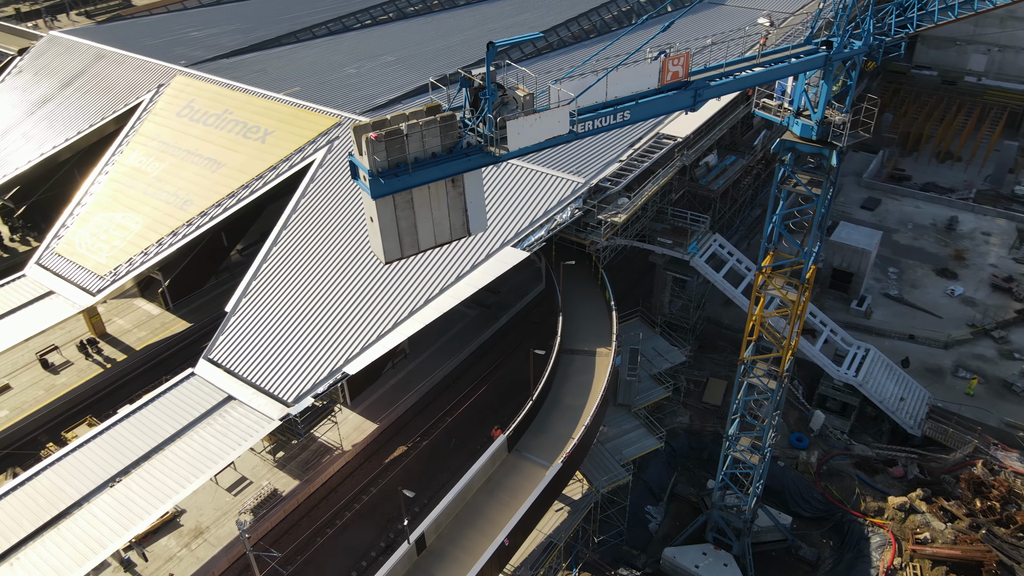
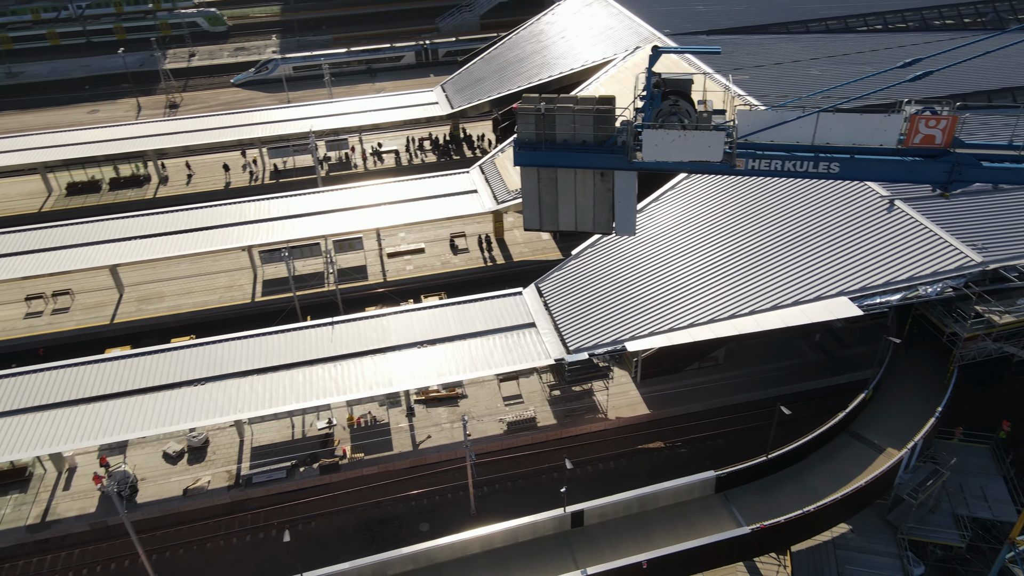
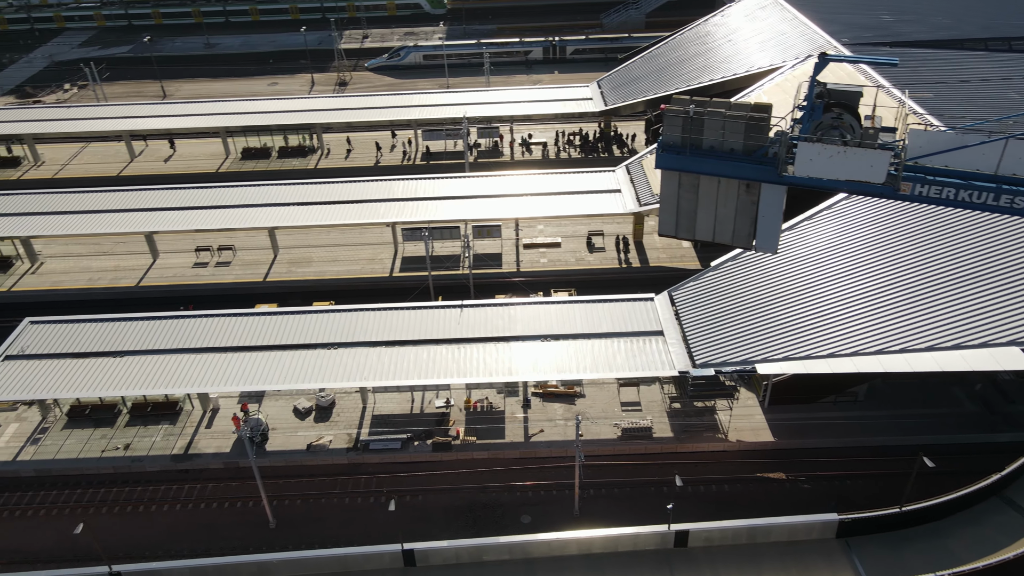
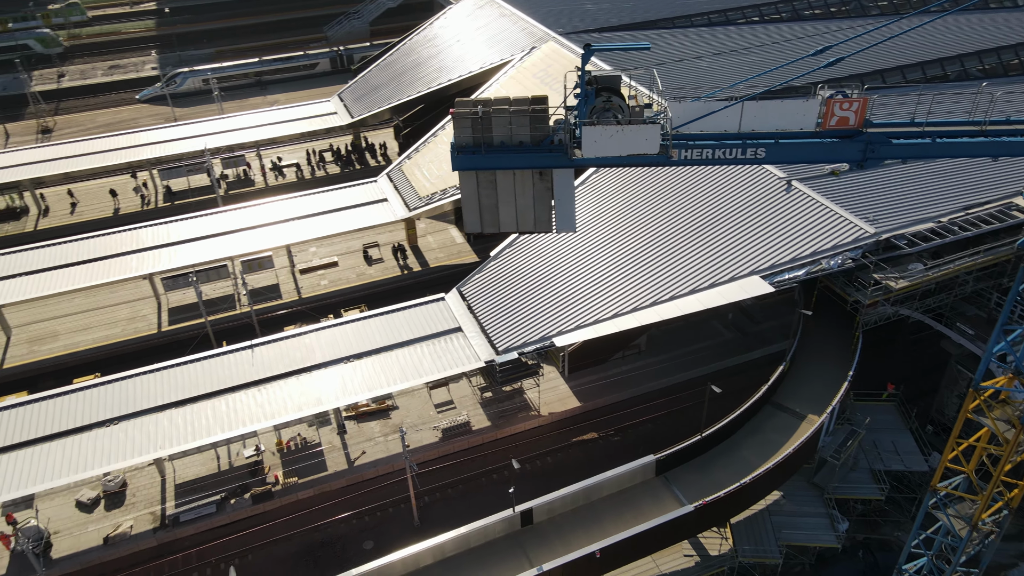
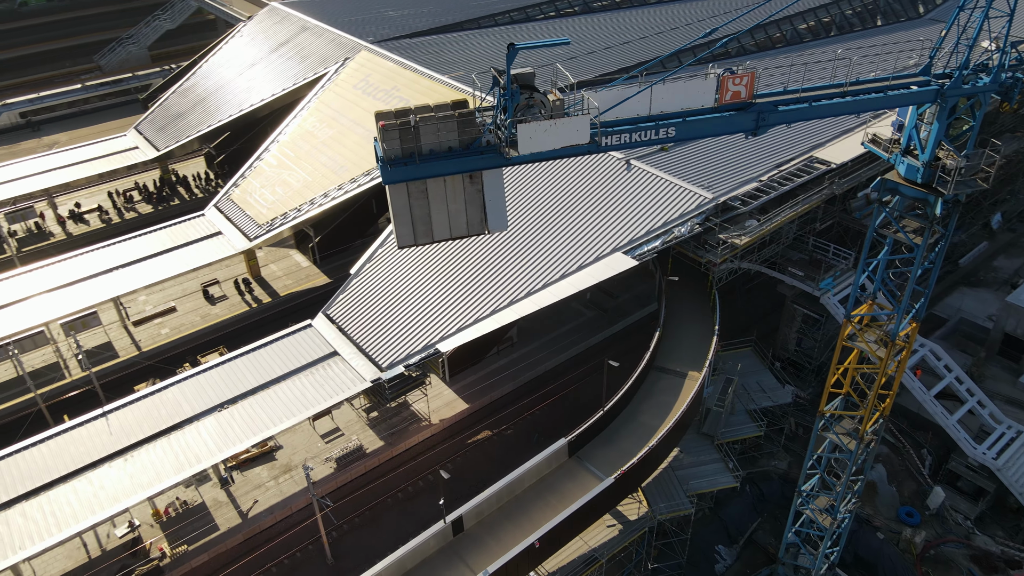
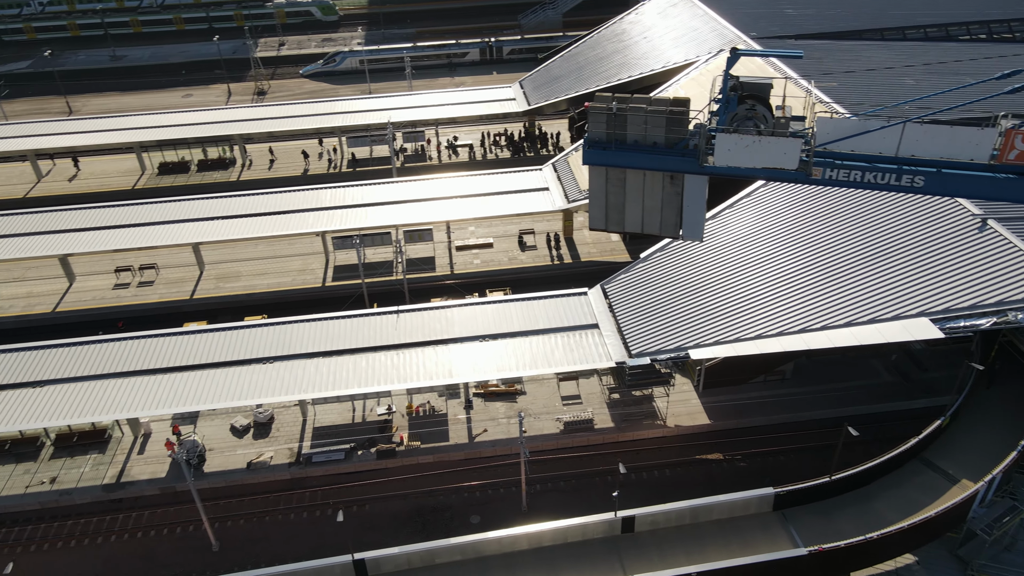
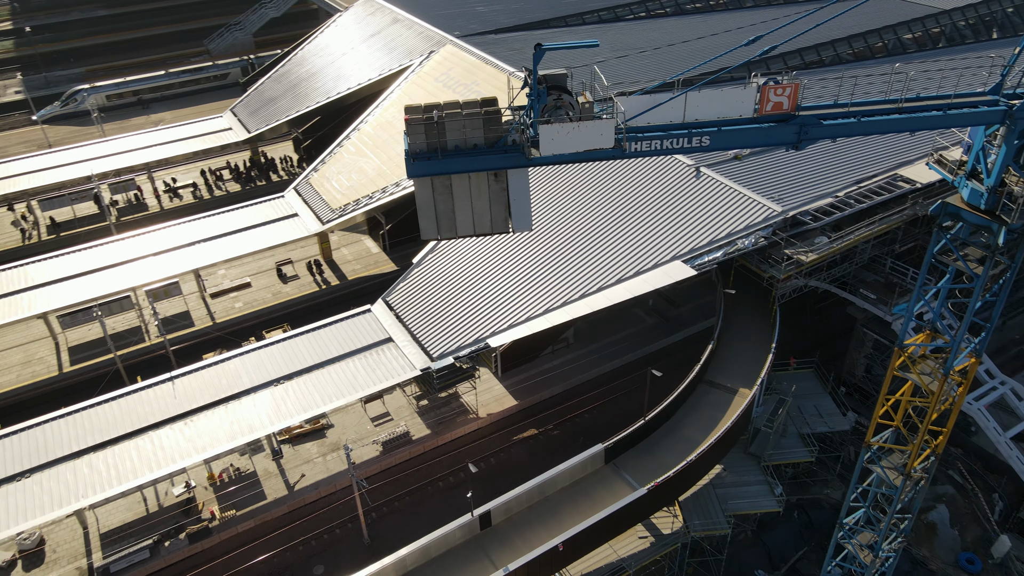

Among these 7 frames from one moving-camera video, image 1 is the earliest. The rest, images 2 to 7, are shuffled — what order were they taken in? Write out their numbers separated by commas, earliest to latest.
5, 7, 4, 2, 6, 3
